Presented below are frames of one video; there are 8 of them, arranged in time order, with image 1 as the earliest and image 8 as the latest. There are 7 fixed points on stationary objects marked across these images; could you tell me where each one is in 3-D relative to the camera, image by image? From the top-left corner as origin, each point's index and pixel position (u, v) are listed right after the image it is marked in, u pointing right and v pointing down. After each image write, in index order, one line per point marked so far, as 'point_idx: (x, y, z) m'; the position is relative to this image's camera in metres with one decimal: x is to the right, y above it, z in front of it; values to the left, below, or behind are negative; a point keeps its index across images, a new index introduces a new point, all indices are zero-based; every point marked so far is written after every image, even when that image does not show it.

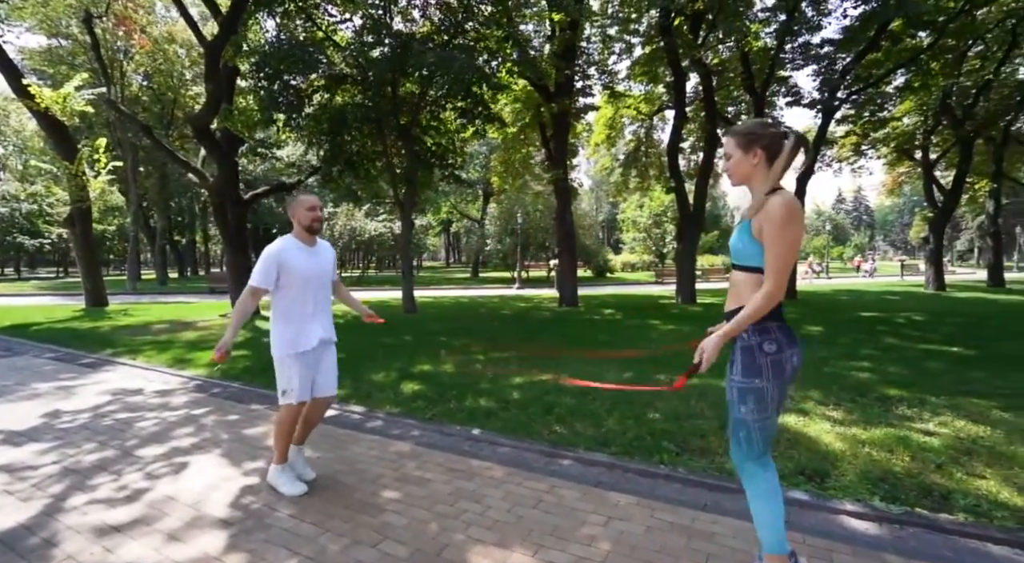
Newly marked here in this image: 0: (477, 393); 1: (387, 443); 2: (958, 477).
0: (-0.4, -1.4, +6.9) m
1: (-1.3, -1.7, +5.9) m
2: (+3.7, -1.6, +4.7) m
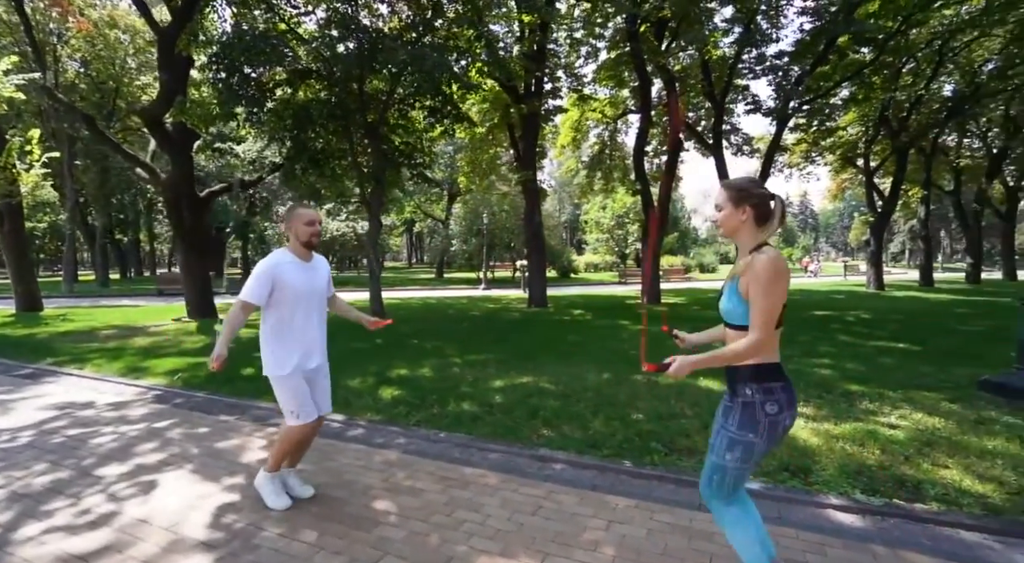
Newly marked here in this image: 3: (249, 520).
0: (-0.6, -1.4, +6.9) m
1: (-1.4, -1.7, +5.8) m
2: (+3.7, -1.6, +5.1) m
3: (-2.2, -2.0, +4.7) m
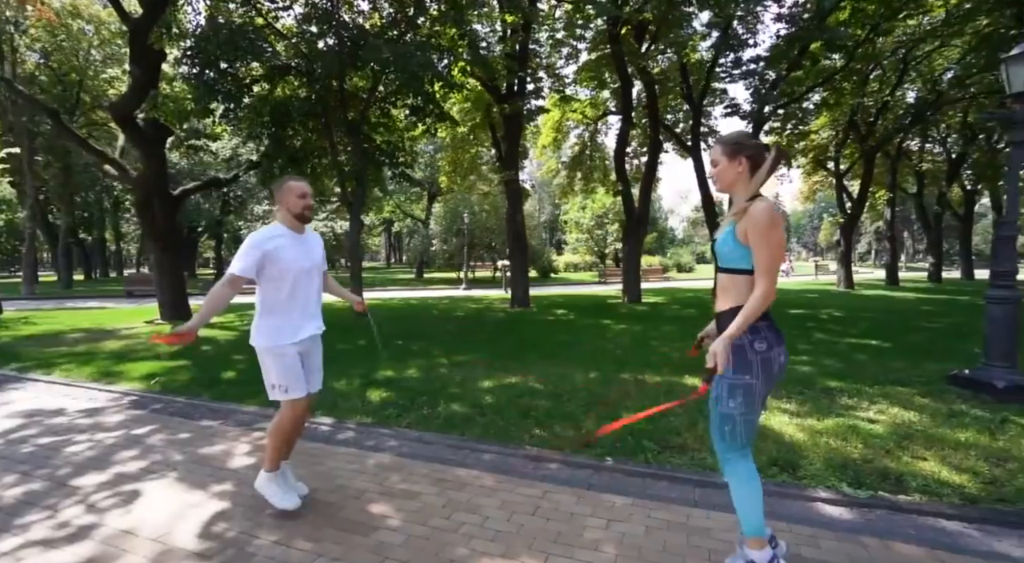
0: (-0.7, -1.4, +6.9) m
1: (-1.5, -1.7, +5.7) m
2: (+3.7, -1.6, +5.3) m
3: (-2.2, -2.0, +4.6) m
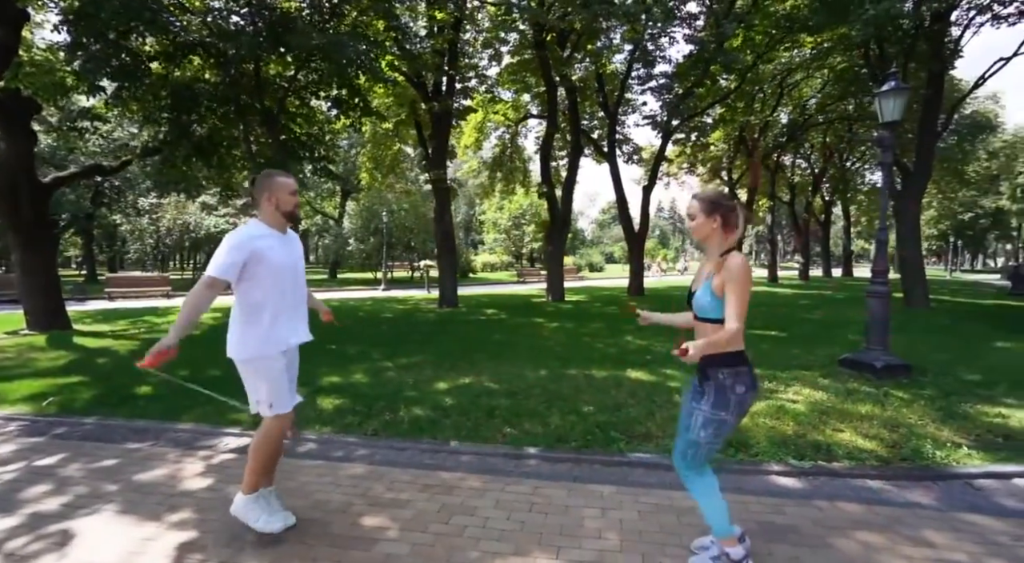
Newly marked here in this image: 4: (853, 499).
0: (-1.2, -1.4, +6.7) m
1: (-1.7, -1.8, +5.5) m
2: (+3.5, -1.6, +6.2) m
3: (-2.1, -2.0, +4.2) m
4: (+3.0, -1.9, +5.0) m
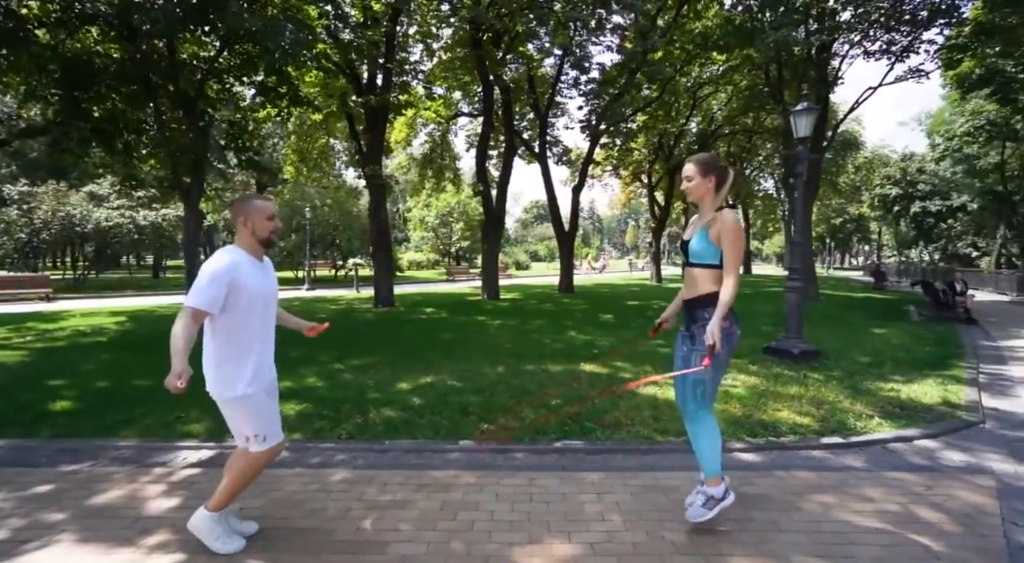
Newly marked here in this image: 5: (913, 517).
0: (-1.6, -1.4, +6.5) m
1: (-1.8, -1.7, +5.2) m
2: (+3.1, -1.6, +6.9) m
3: (-1.9, -2.0, +3.8) m
4: (+2.9, -1.9, +5.7) m
5: (+3.4, -2.0, +4.8) m
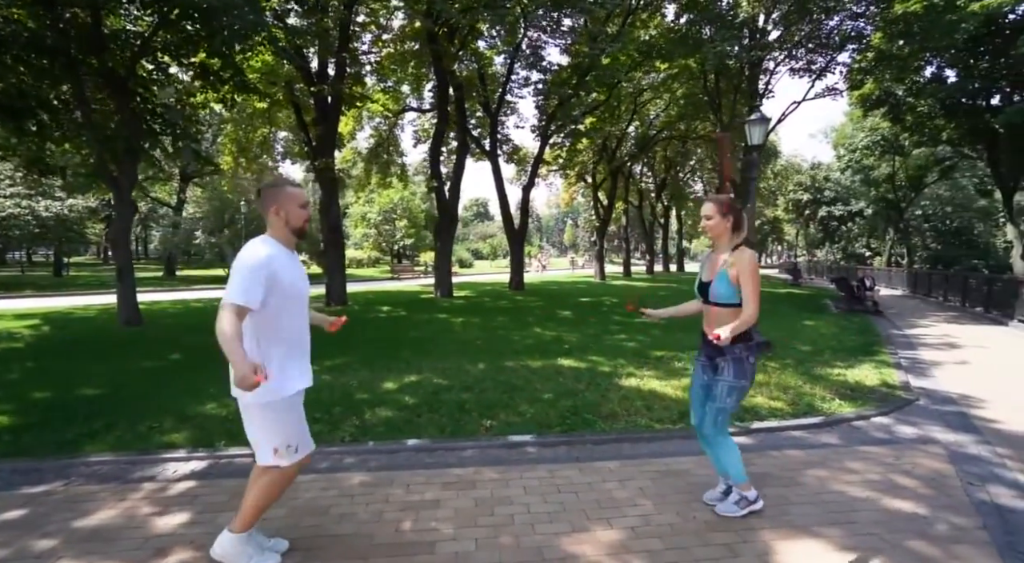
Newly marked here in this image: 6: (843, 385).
0: (-1.6, -1.3, +6.1) m
1: (-1.5, -1.7, +4.8) m
2: (+3.0, -1.5, +7.4) m
3: (-1.4, -1.9, +3.4) m
4: (+3.0, -1.8, +6.2) m
5: (+3.6, -1.9, +5.4) m
6: (+4.7, -1.5, +8.0) m
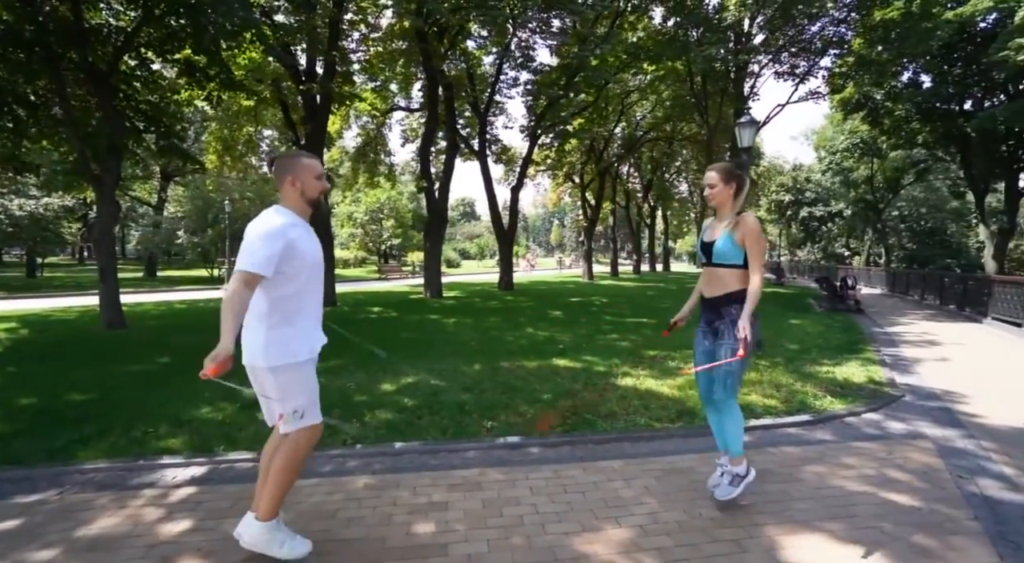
0: (-1.6, -1.3, +6.0) m
1: (-1.5, -1.7, +4.7) m
2: (+2.9, -1.5, +7.5) m
3: (-1.3, -1.9, +3.3) m
4: (+3.0, -1.8, +6.3) m
5: (+3.6, -1.9, +5.5) m
6: (+4.6, -1.4, +8.2) m
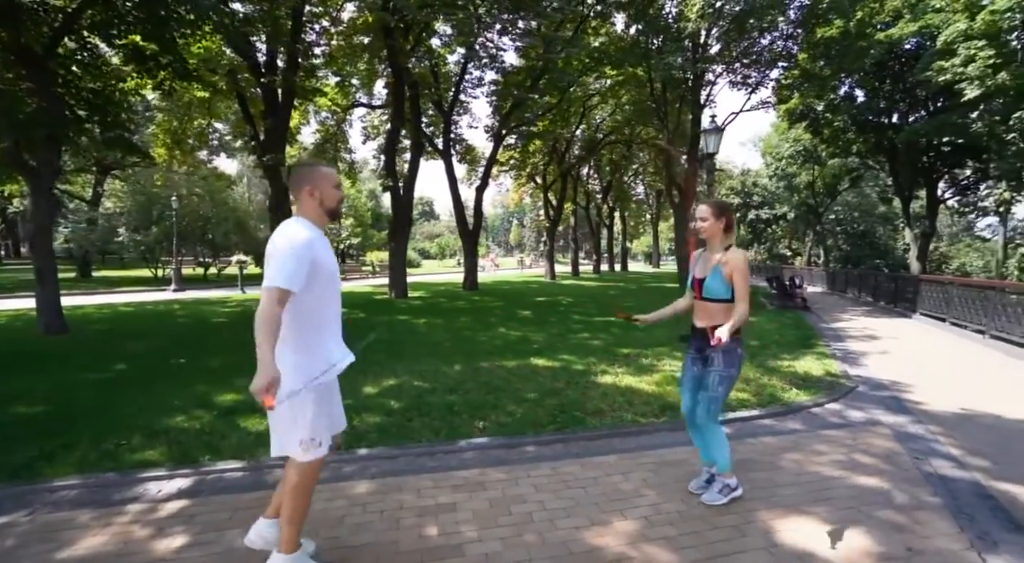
0: (-1.6, -1.3, +5.8) m
1: (-1.4, -1.6, +4.5) m
2: (+2.7, -1.5, +7.7) m
3: (-1.1, -1.9, +3.2) m
4: (+2.9, -1.7, +6.5) m
5: (+3.6, -1.9, +5.8) m
6: (+4.3, -1.4, +8.6) m
